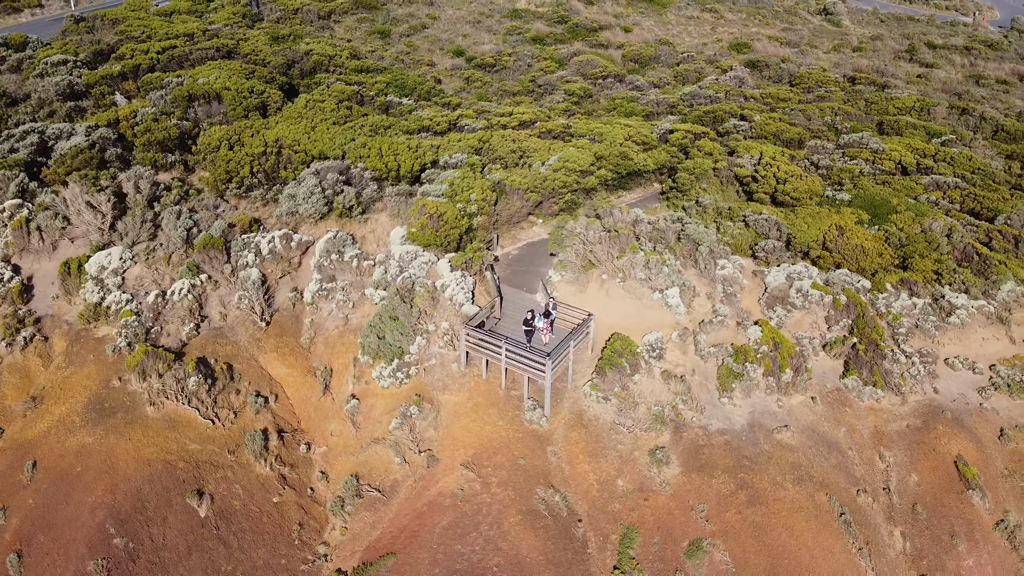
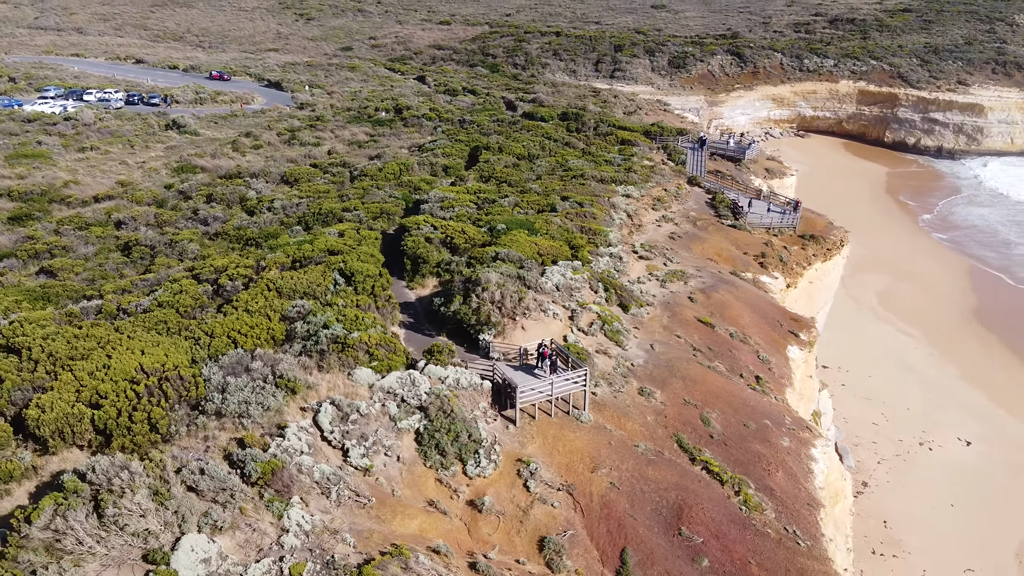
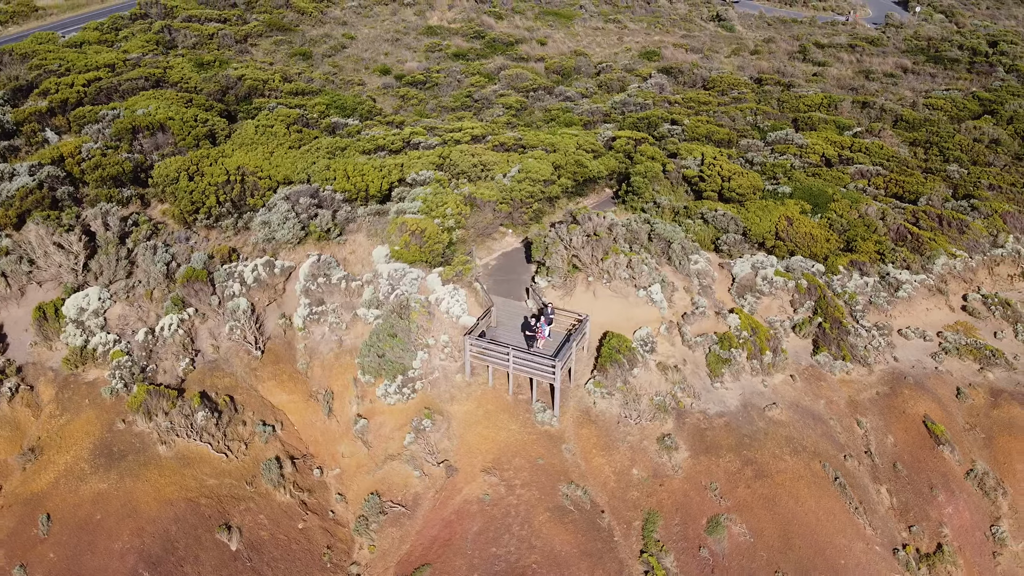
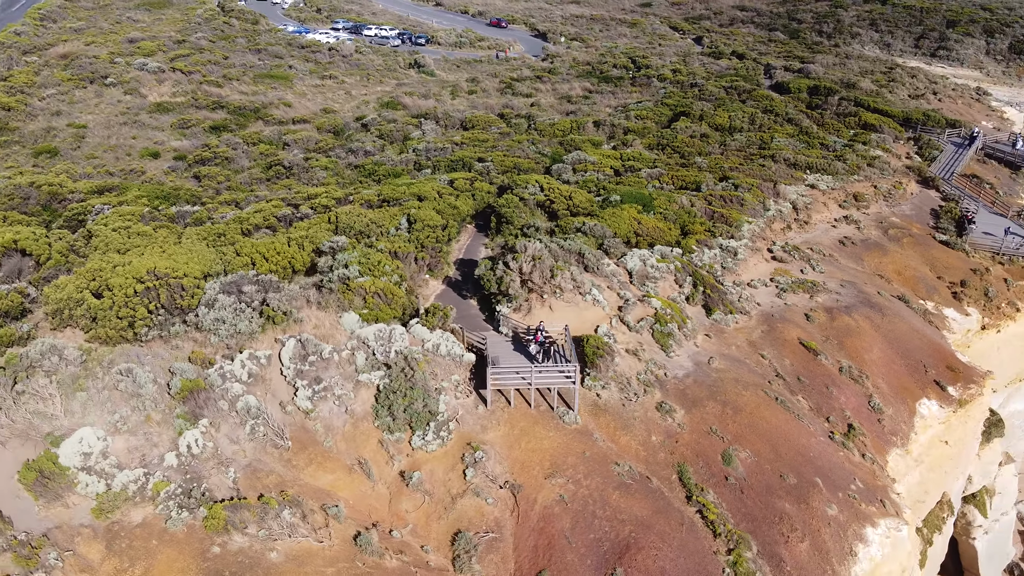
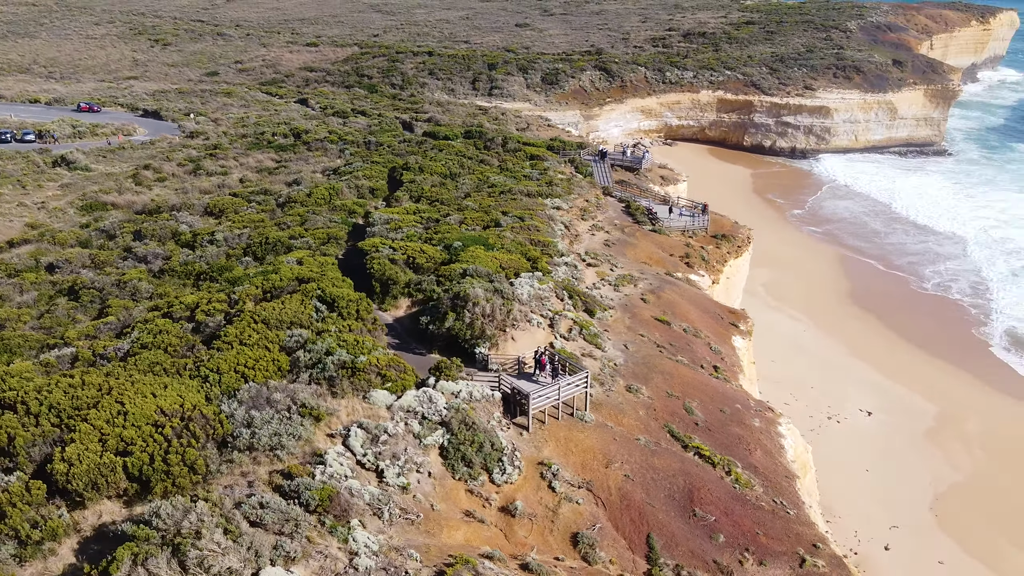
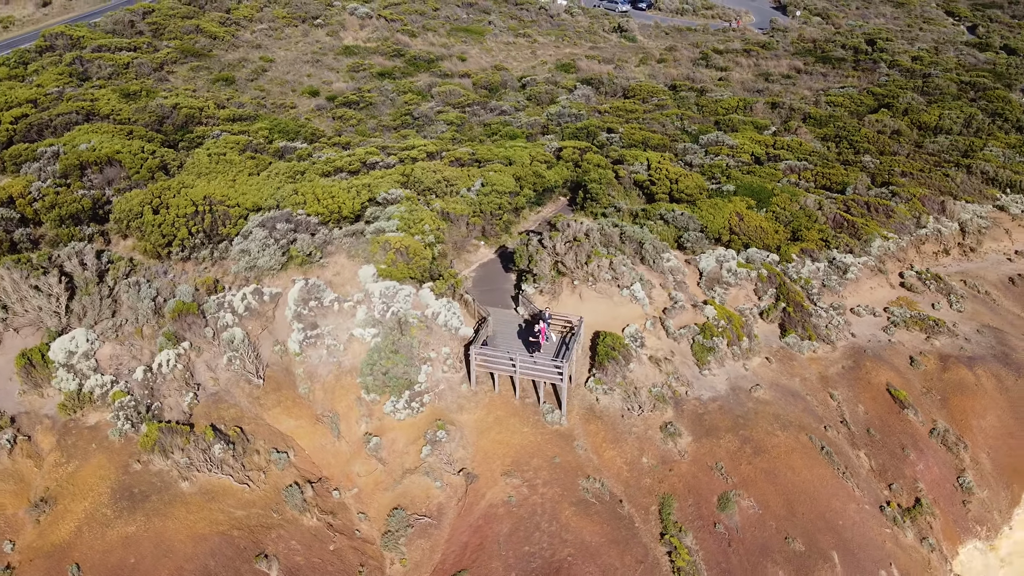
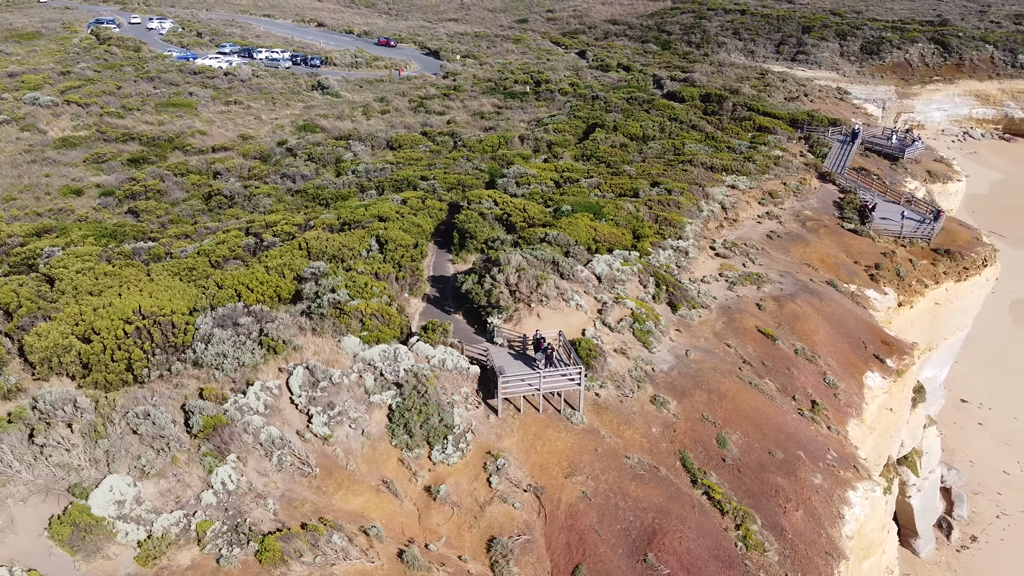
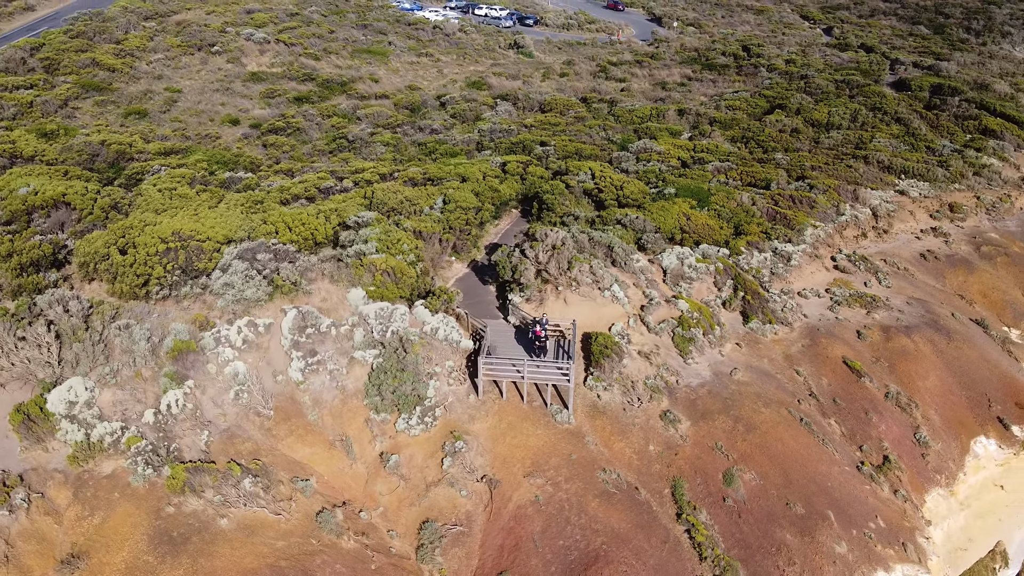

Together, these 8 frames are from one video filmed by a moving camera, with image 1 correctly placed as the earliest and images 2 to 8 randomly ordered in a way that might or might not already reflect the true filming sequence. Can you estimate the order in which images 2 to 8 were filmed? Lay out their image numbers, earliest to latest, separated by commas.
3, 6, 8, 4, 7, 2, 5
